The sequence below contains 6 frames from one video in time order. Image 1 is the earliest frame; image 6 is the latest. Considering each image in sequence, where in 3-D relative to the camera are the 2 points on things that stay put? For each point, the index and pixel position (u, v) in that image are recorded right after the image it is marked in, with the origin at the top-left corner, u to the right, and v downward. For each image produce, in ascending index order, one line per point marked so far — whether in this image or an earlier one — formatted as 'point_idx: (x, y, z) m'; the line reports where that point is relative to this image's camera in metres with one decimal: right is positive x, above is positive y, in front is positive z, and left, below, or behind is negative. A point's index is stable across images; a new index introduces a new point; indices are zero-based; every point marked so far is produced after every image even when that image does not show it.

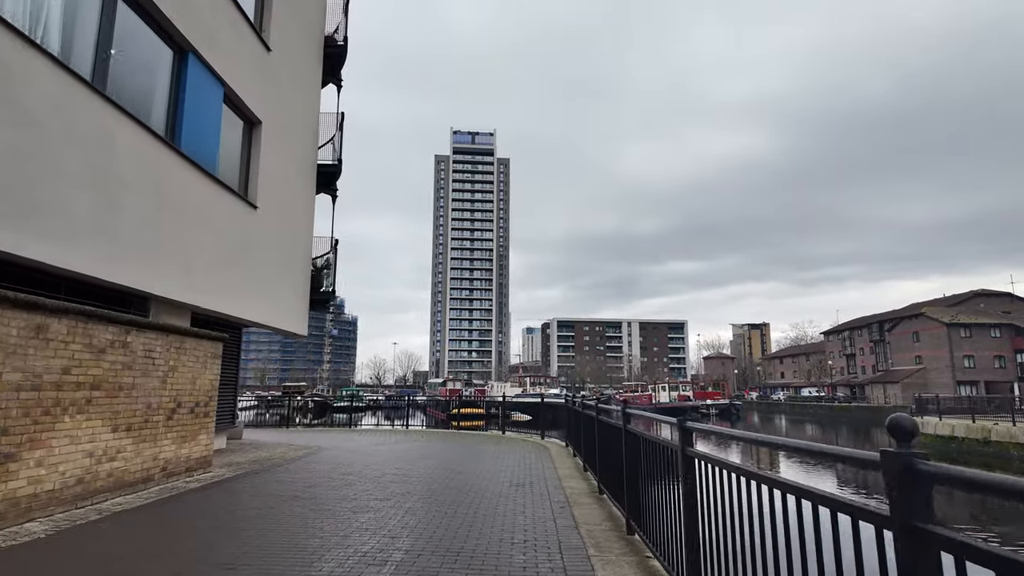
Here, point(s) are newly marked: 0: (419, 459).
0: (-1.7, -3.4, +11.6) m
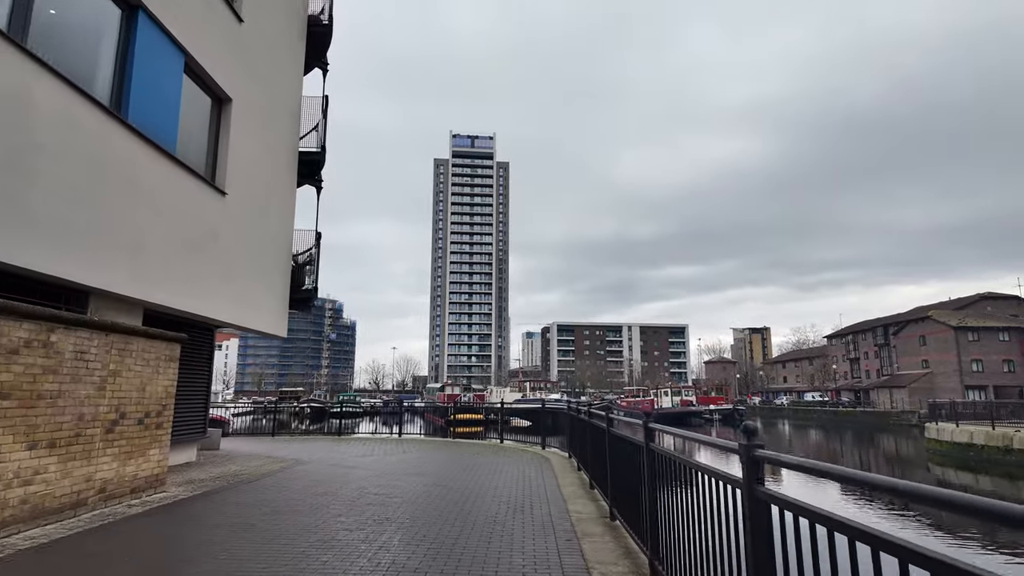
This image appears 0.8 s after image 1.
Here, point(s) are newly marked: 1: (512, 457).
0: (-1.7, -3.3, +10.4) m
1: (+0.1, -4.0, +13.8) m
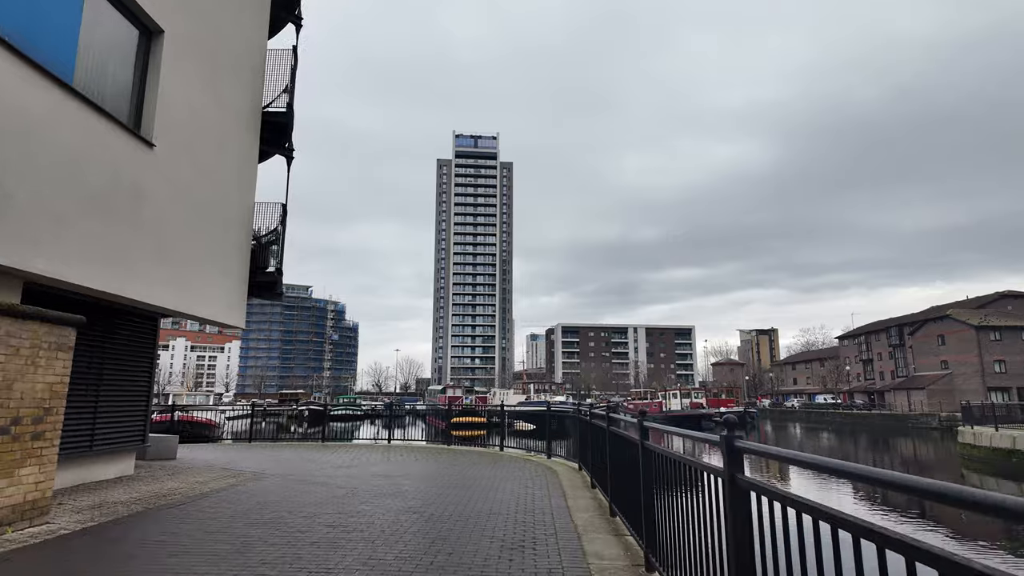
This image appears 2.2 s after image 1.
0: (-1.7, -3.0, +8.5) m
1: (+0.1, -3.7, +11.8) m
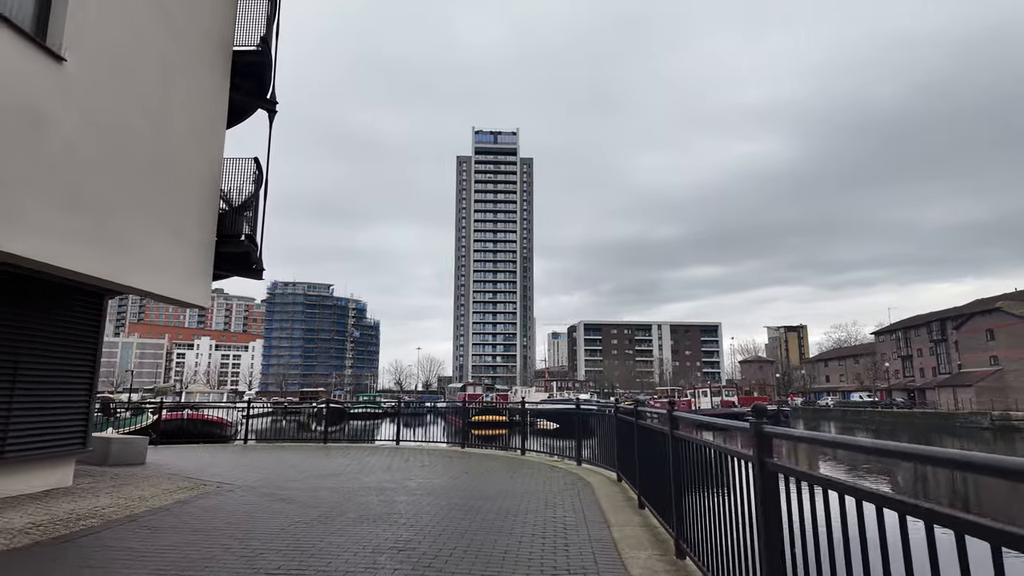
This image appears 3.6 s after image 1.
0: (-1.5, -2.5, +6.5) m
1: (+0.5, -3.2, +9.8) m
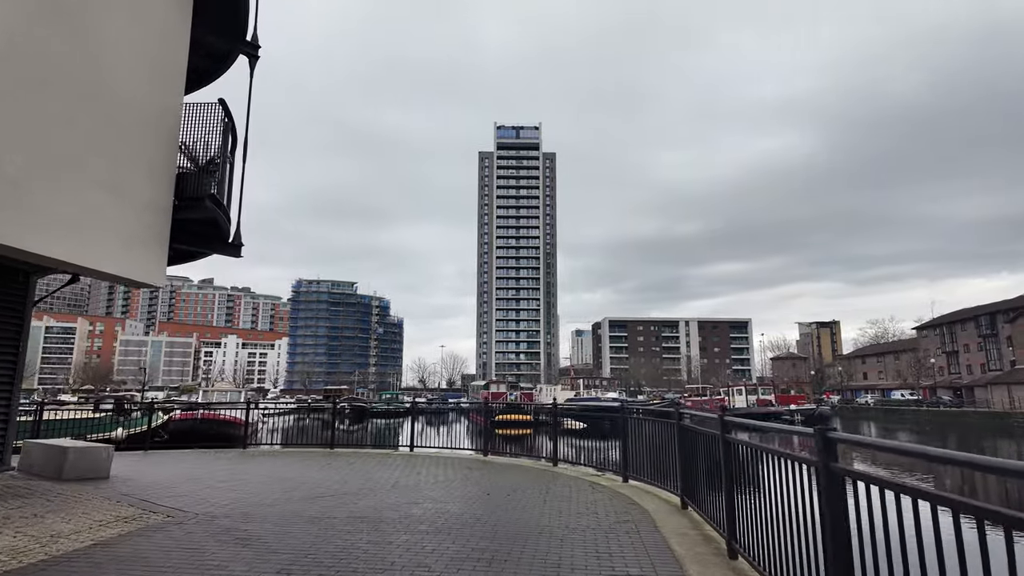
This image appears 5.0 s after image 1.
0: (-1.2, -2.2, +4.6) m
1: (+0.9, -2.9, +7.8) m
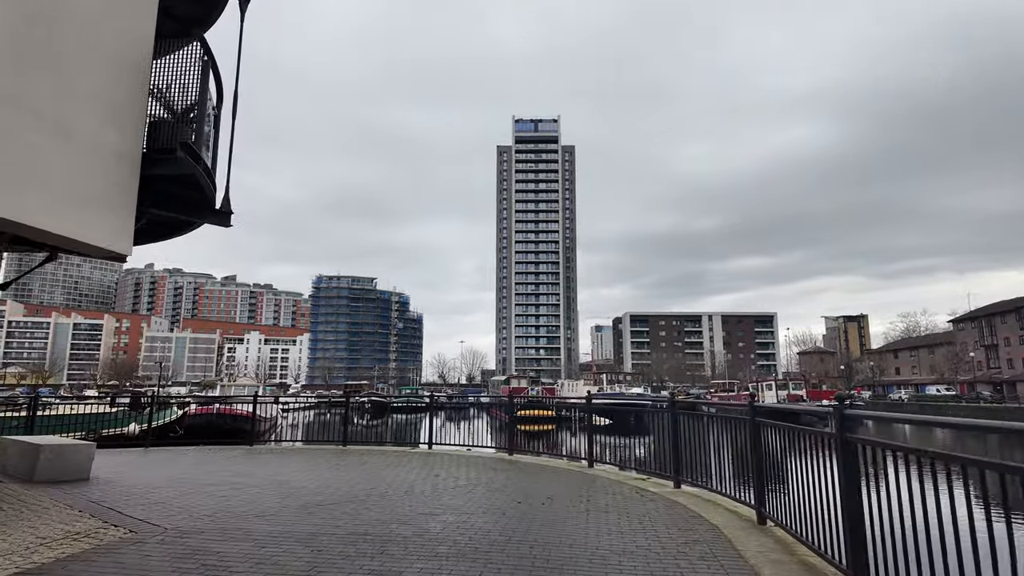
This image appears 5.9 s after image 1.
0: (-0.9, -1.9, +3.4) m
1: (+1.3, -2.5, +6.5) m
